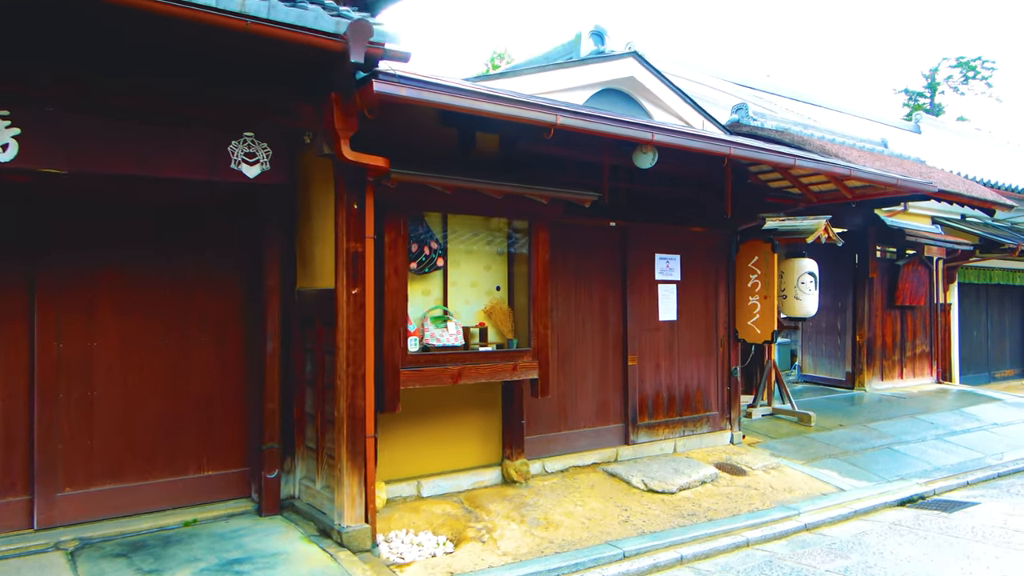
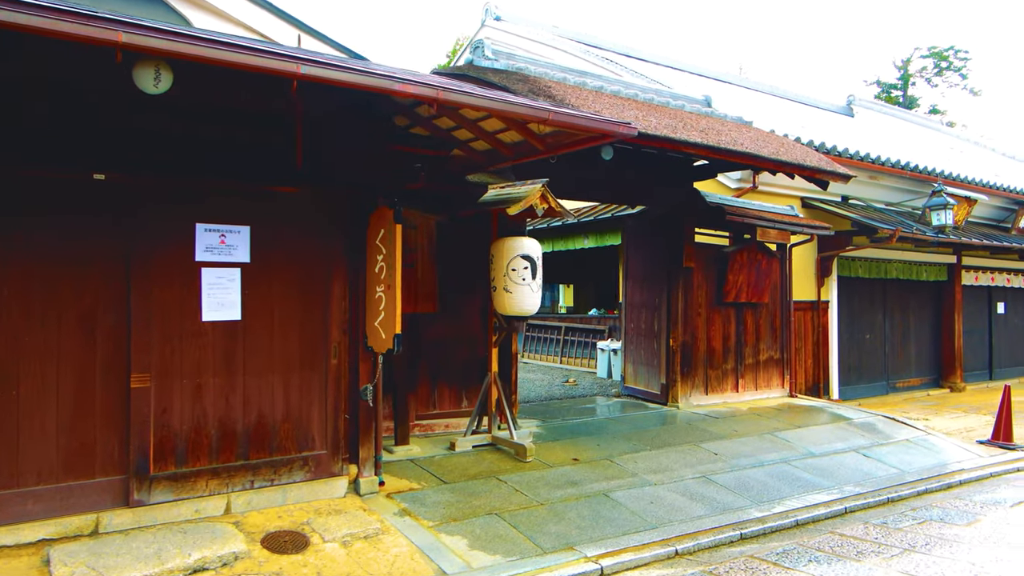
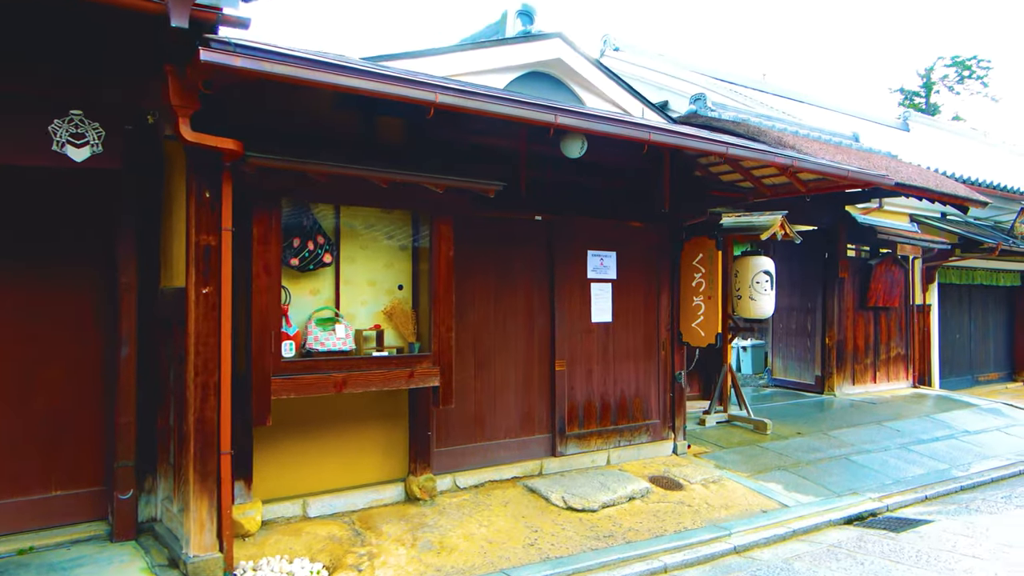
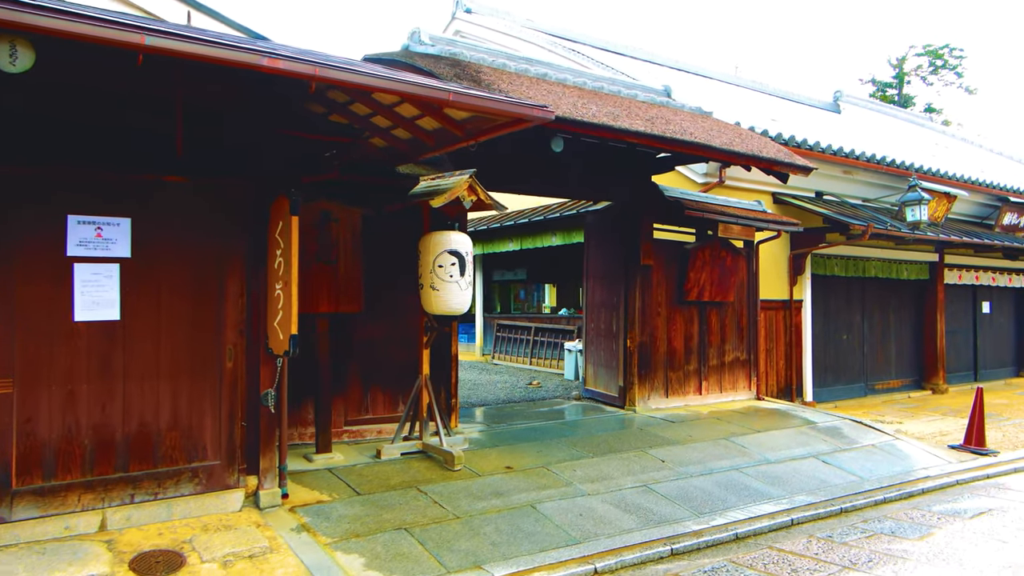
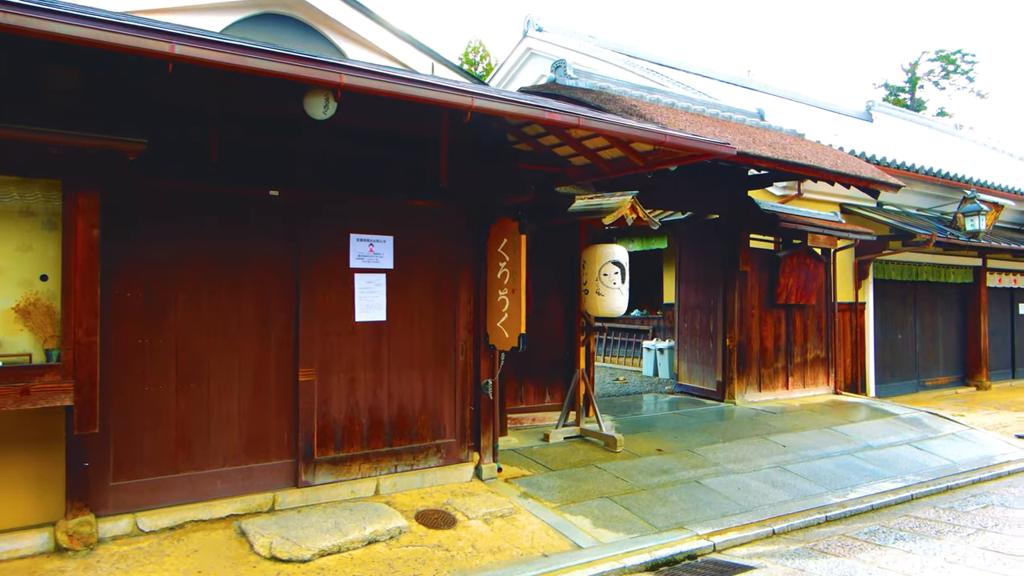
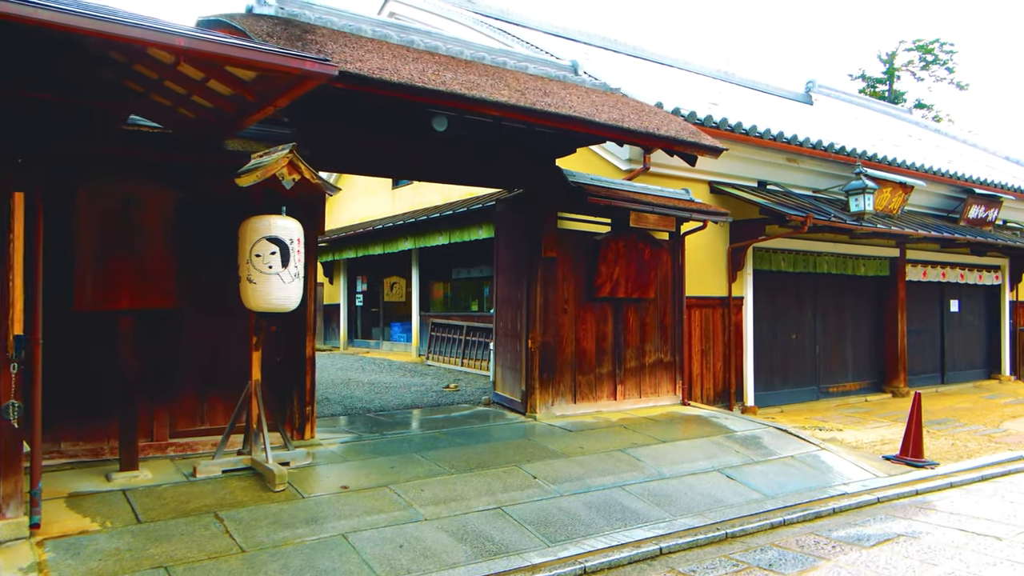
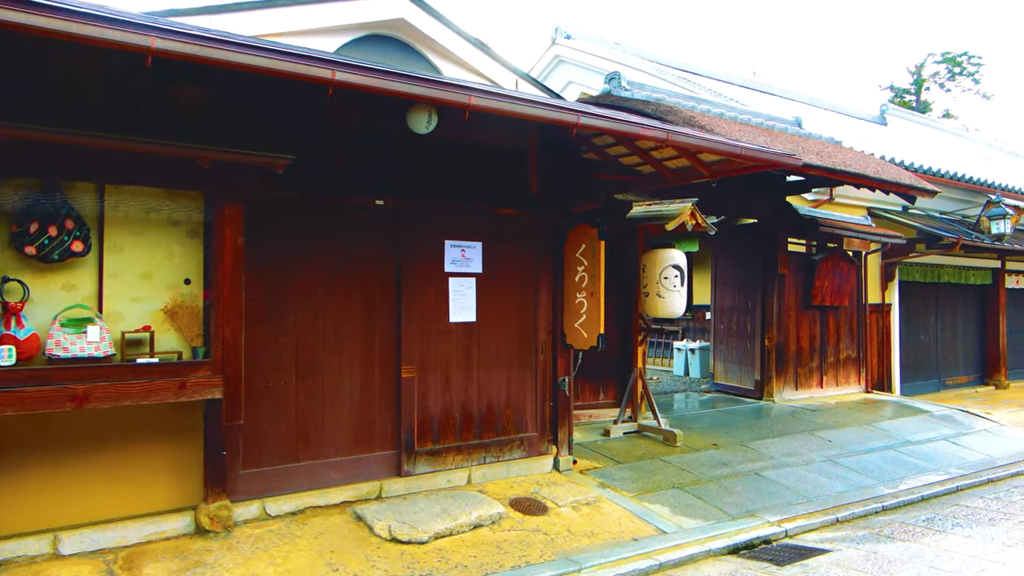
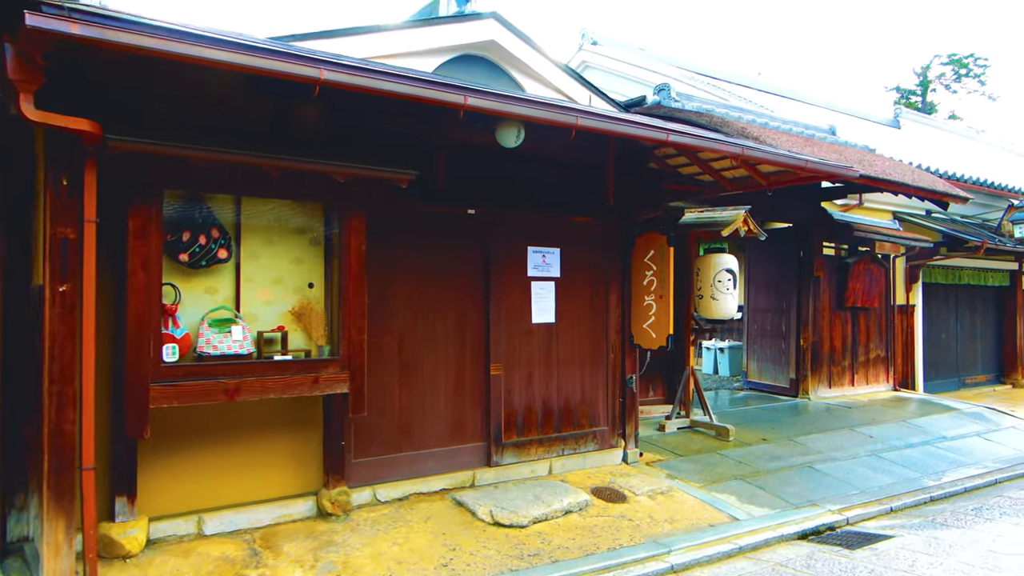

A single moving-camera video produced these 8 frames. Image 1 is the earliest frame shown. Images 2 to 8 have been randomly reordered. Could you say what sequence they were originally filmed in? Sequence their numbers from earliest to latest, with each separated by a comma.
3, 8, 7, 5, 2, 4, 6
